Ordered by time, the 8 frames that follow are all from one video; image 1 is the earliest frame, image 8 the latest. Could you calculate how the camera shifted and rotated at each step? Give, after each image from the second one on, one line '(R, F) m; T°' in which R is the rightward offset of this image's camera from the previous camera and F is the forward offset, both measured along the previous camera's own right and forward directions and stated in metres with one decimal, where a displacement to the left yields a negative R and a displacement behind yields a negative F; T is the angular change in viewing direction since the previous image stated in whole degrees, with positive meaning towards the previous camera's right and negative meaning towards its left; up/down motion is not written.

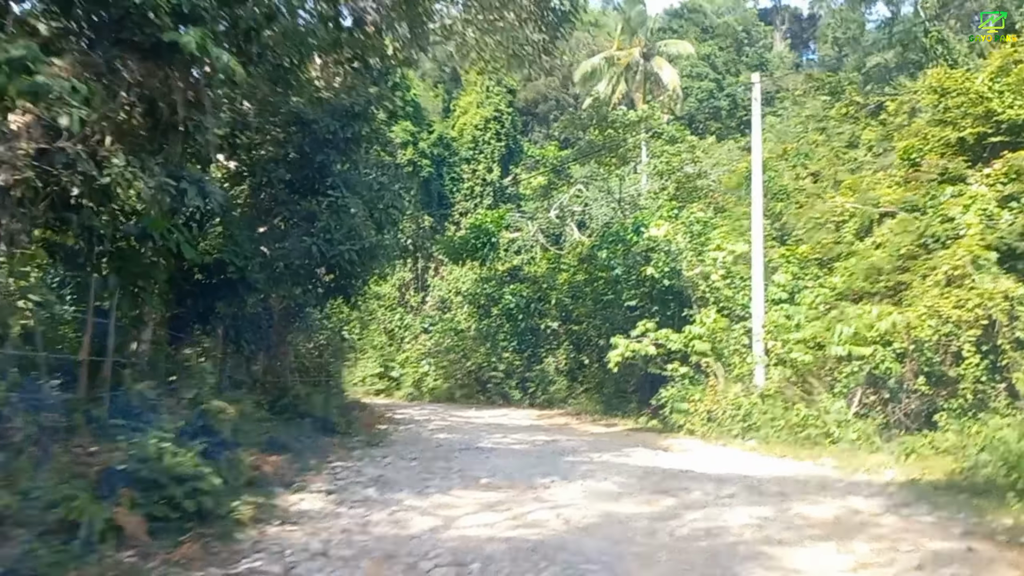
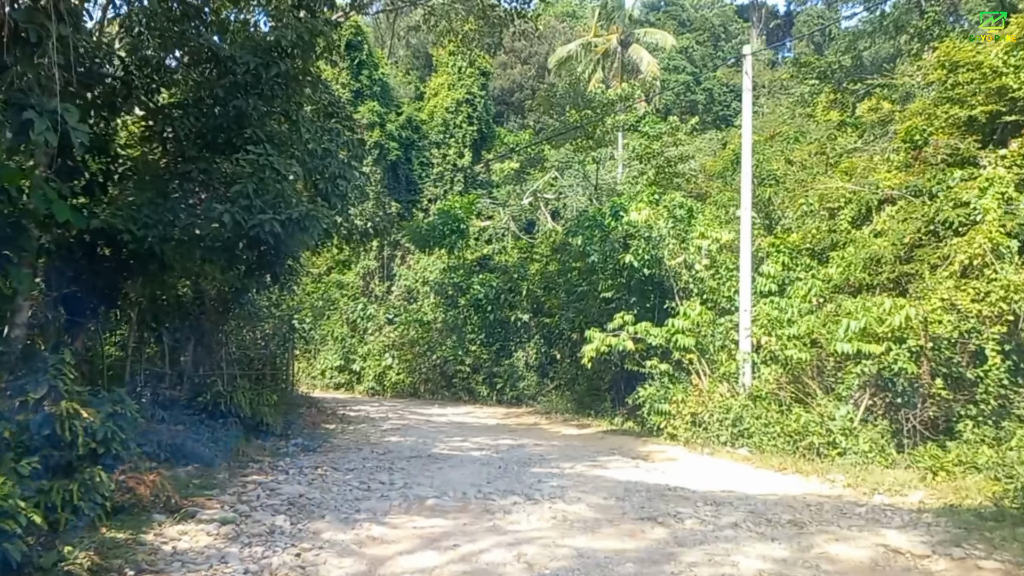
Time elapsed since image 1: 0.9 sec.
(+0.1, +1.3) m; +2°
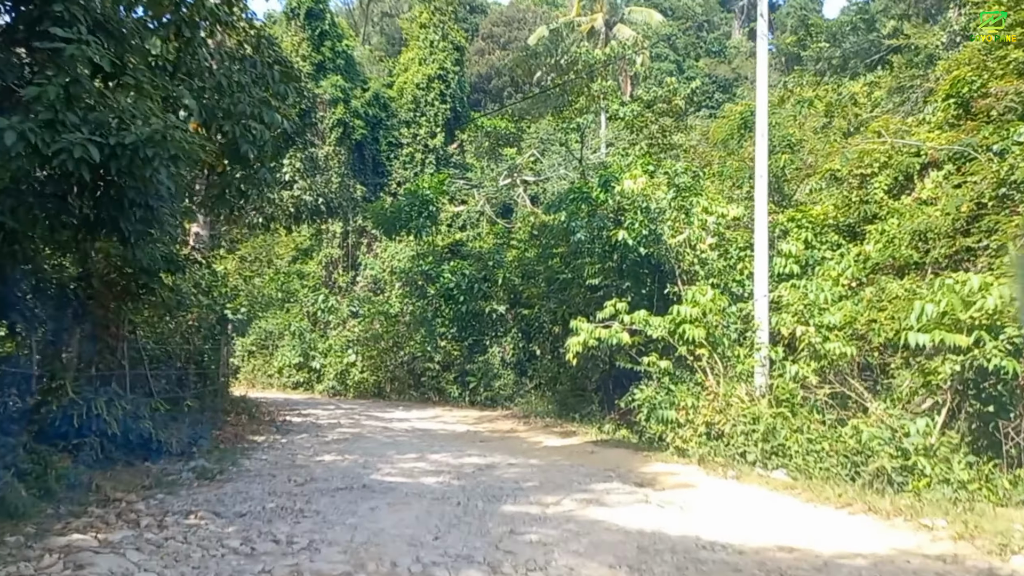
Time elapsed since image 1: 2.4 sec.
(+0.1, +2.2) m; +1°
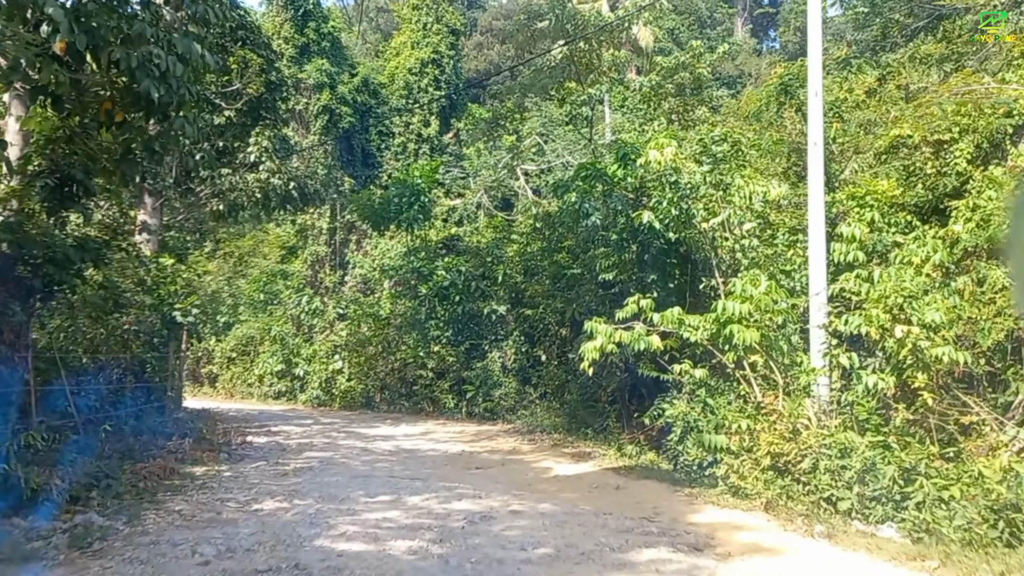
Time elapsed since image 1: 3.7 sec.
(0.0, +2.0) m; 0°
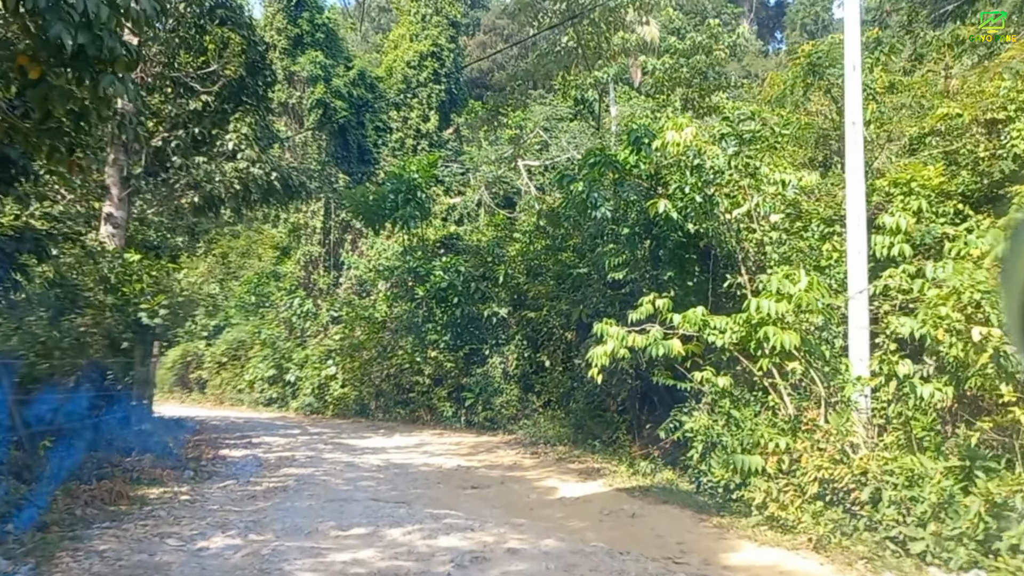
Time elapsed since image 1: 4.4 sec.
(0.0, +1.0) m; 0°
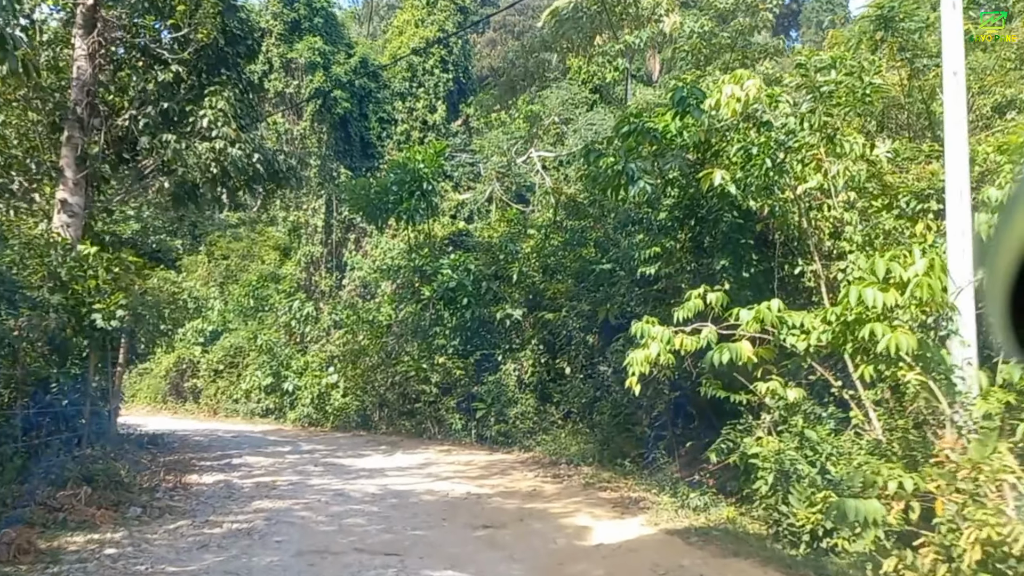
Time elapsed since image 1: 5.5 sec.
(-0.1, +1.6) m; -1°
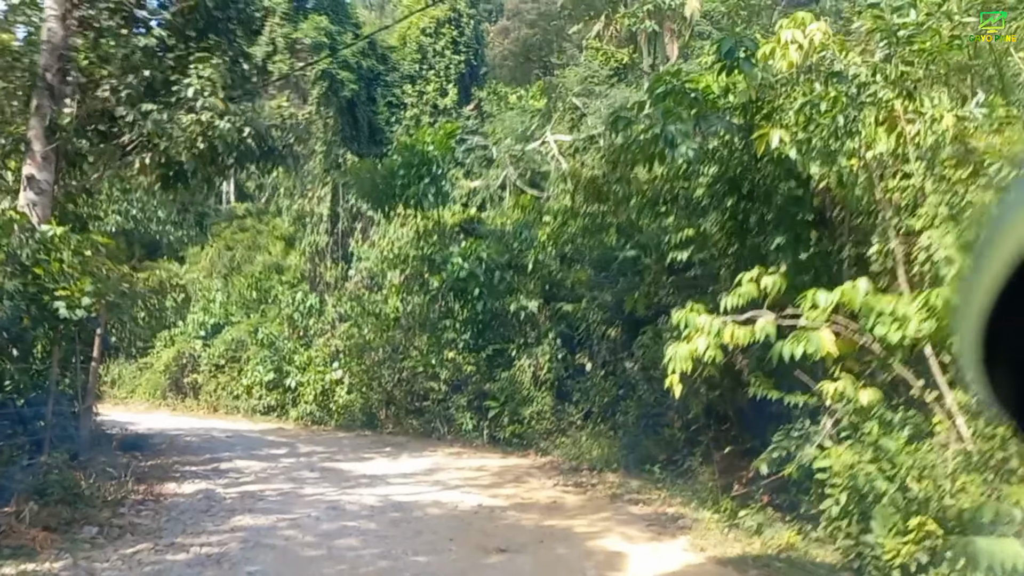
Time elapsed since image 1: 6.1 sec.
(-0.1, +1.0) m; -1°
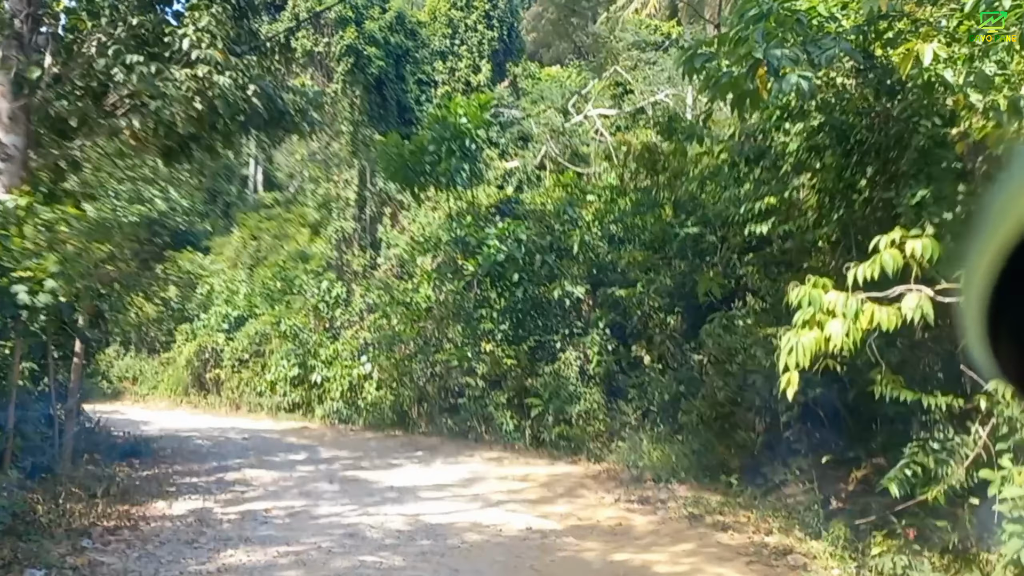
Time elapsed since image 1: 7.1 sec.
(-0.2, +1.4) m; -2°
